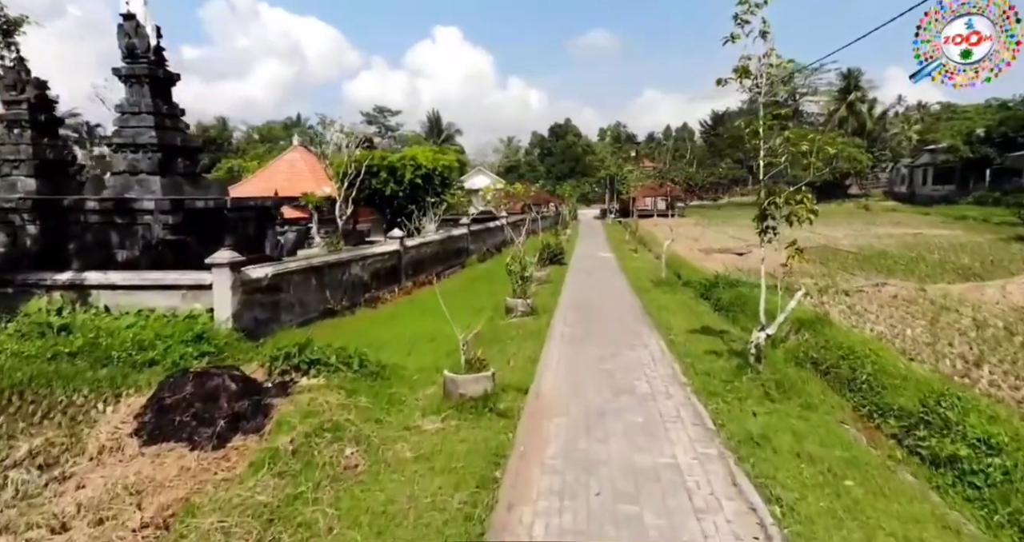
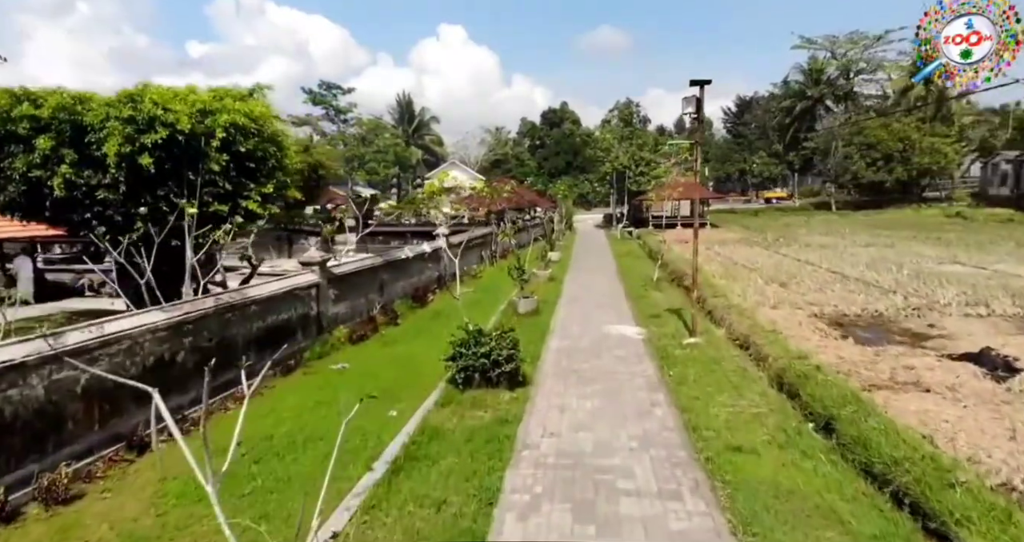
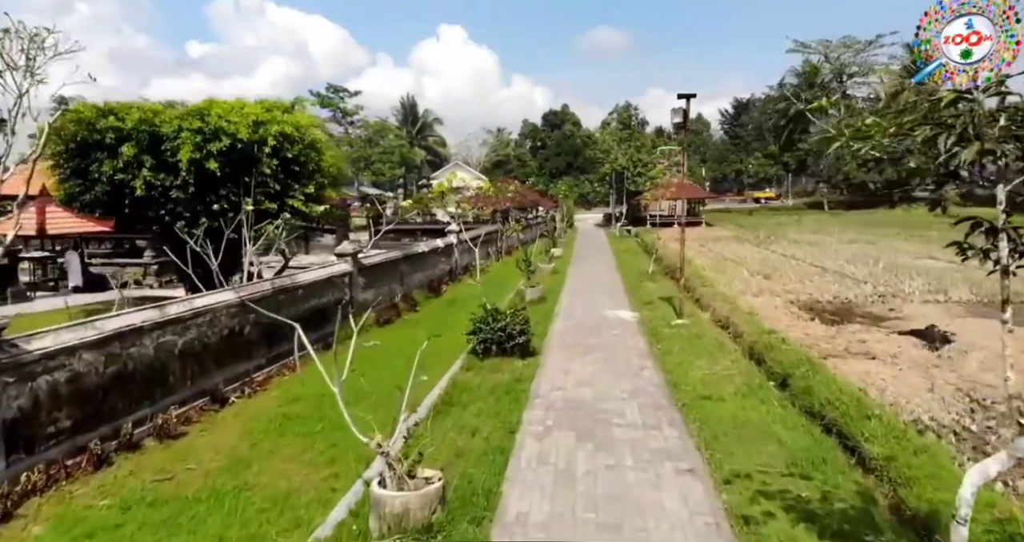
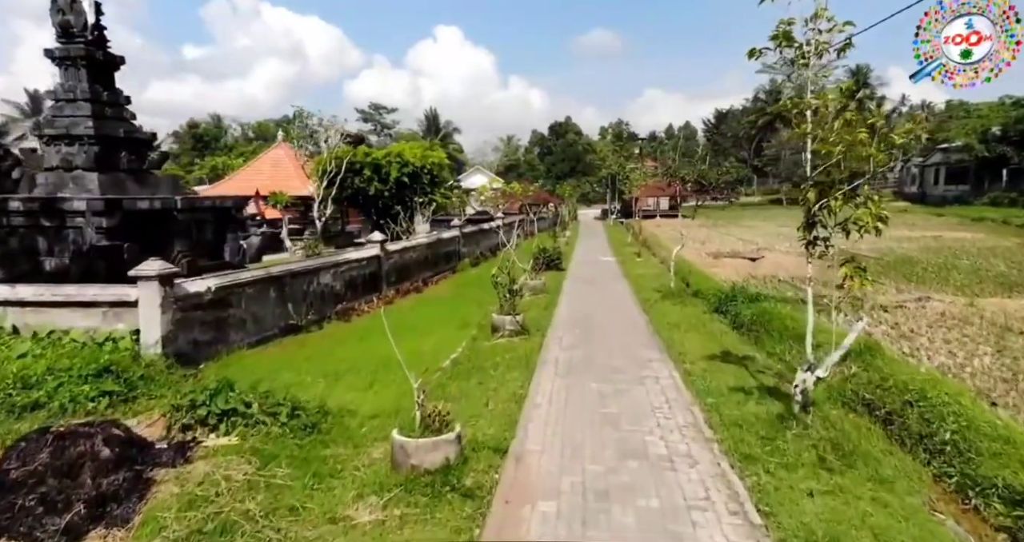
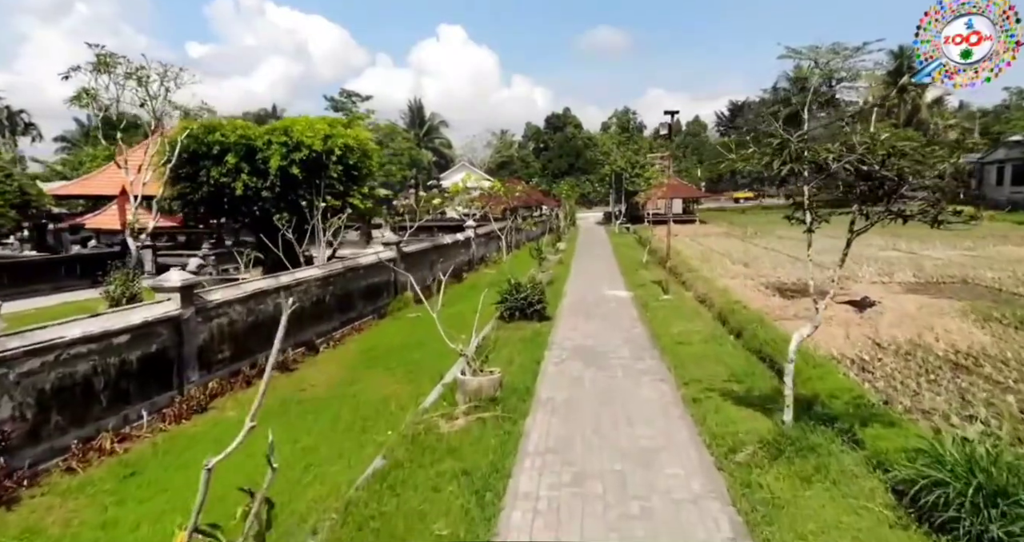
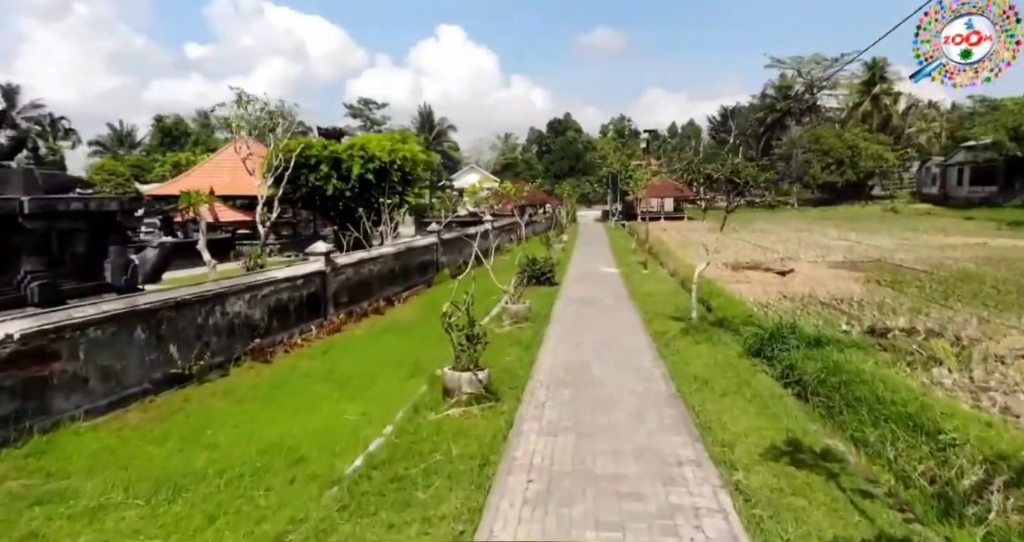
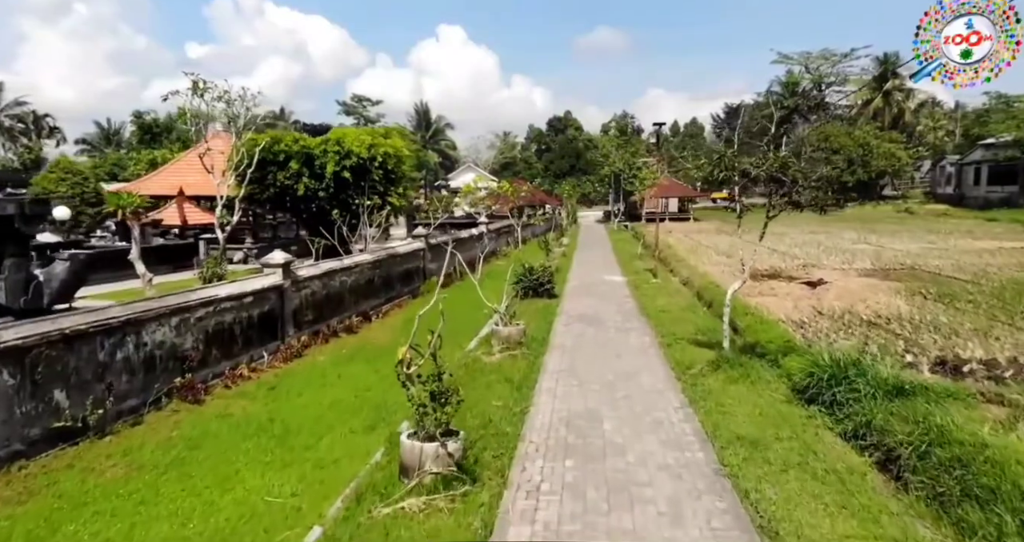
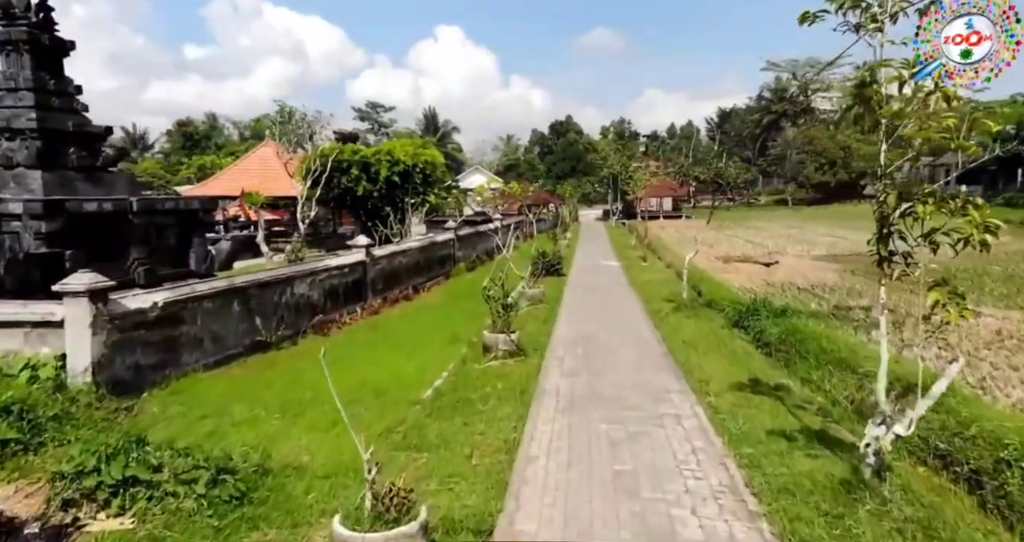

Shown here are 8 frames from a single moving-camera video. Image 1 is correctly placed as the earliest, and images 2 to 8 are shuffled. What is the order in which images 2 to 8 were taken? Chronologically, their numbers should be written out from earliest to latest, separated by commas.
4, 8, 6, 7, 5, 3, 2
